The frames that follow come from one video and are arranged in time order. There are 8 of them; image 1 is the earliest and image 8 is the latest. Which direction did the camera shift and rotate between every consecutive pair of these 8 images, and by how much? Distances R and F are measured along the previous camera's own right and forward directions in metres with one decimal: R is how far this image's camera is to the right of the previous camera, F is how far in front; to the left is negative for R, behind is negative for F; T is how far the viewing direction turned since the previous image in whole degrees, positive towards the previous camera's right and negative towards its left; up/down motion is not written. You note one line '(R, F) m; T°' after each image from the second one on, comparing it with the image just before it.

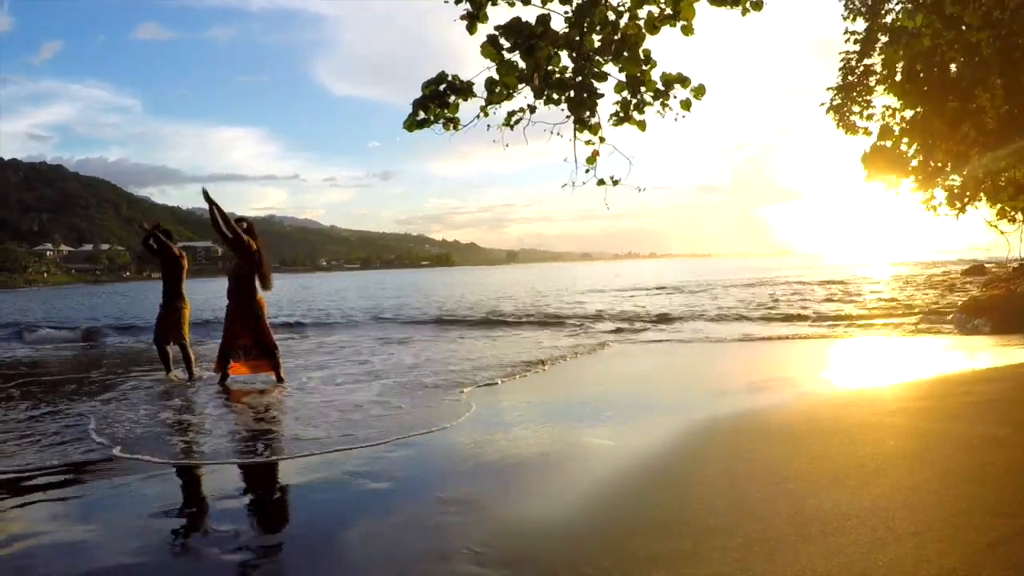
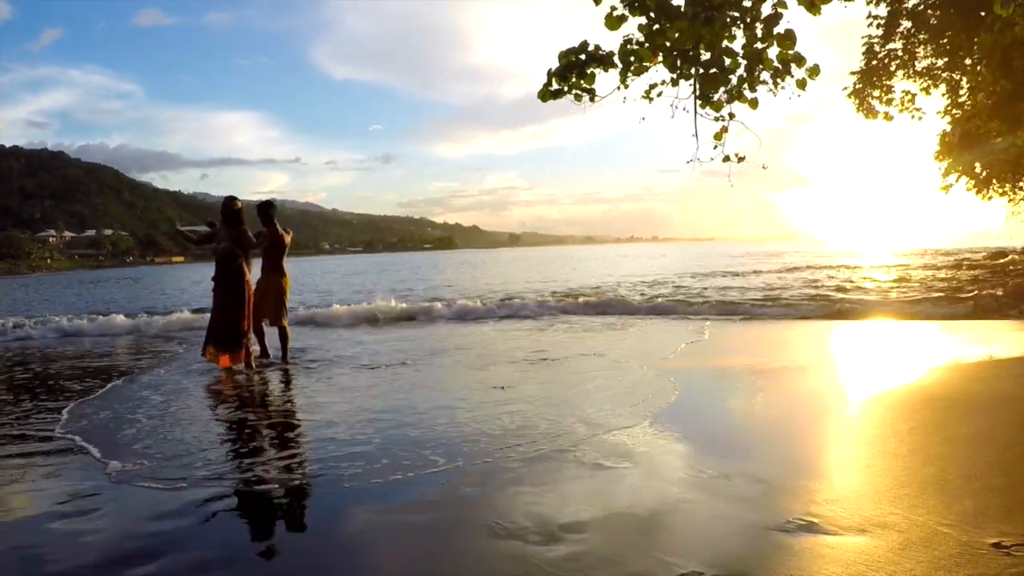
(-0.2, 0.0) m; 0°
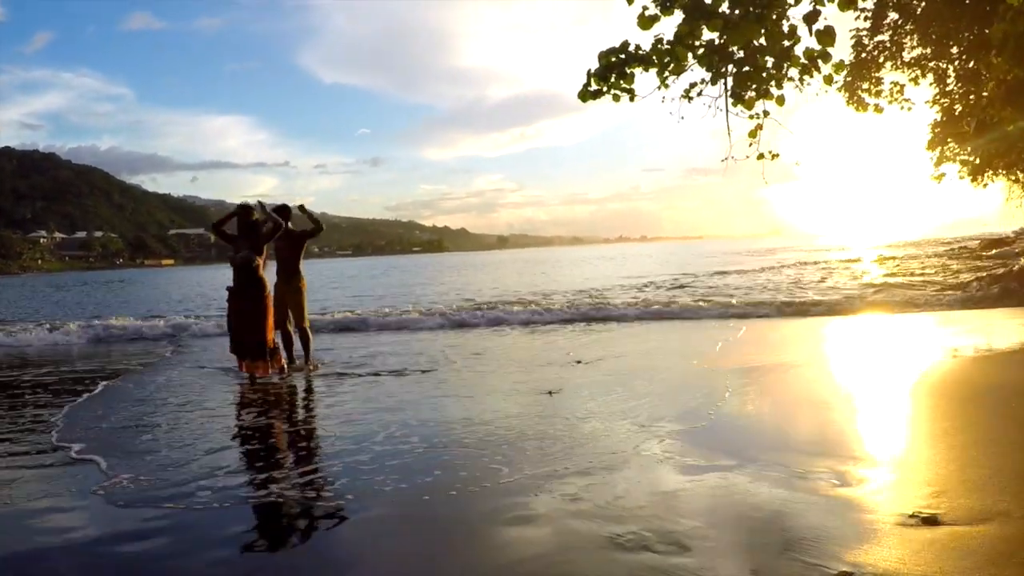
(-0.1, -0.2) m; +1°
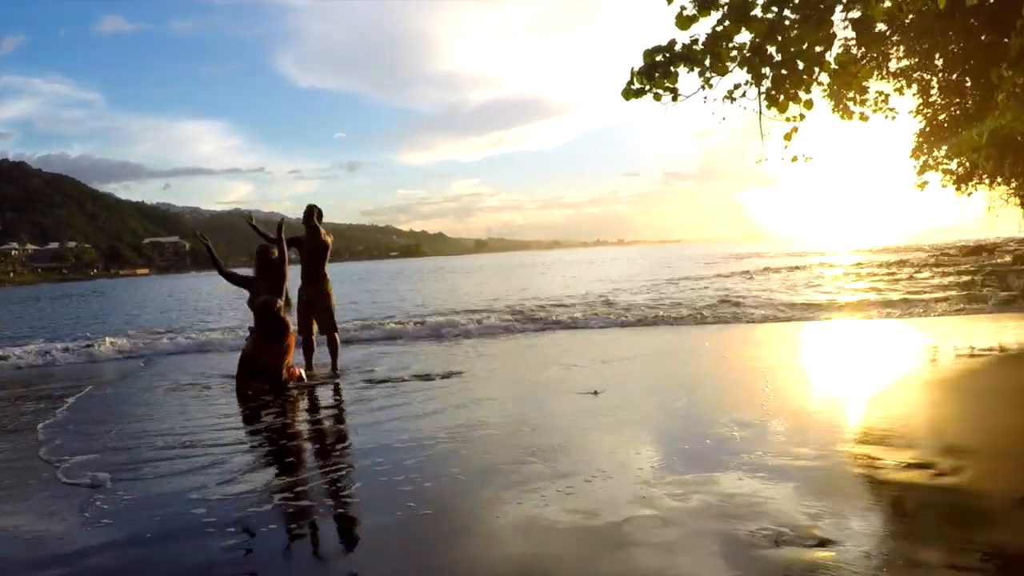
(-0.2, +0.1) m; +2°
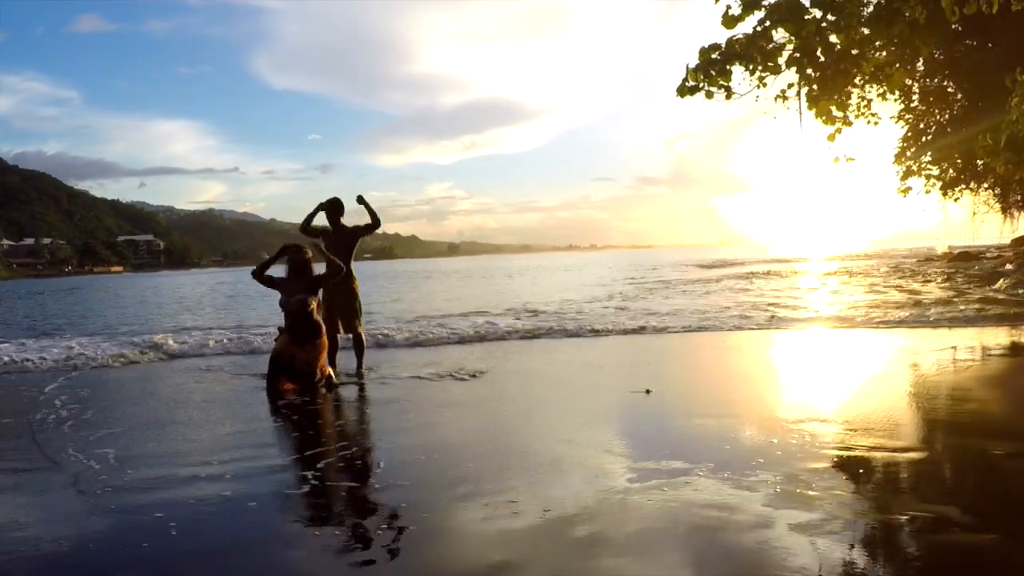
(-0.2, -0.6) m; +2°
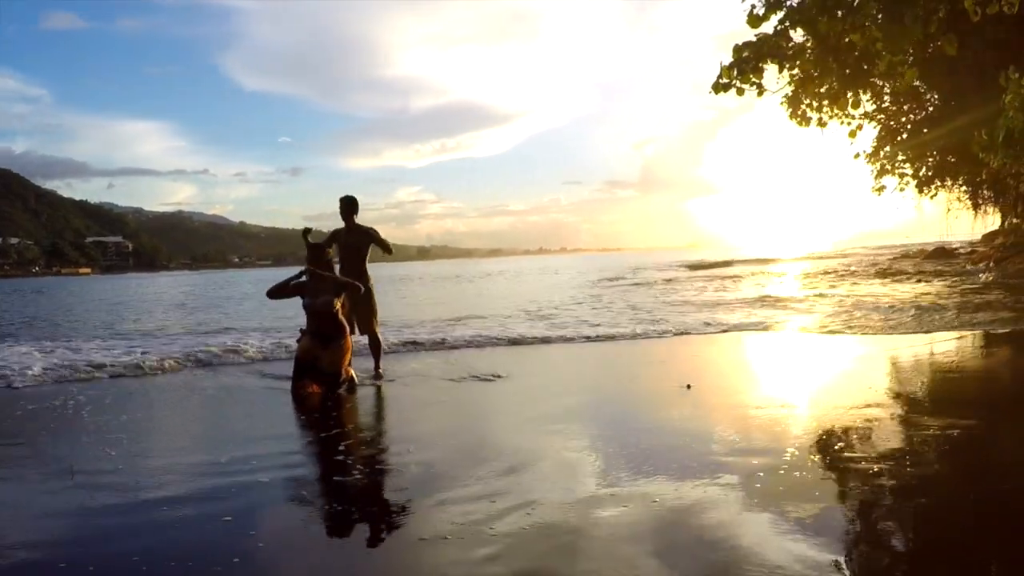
(-0.5, -0.2) m; +3°
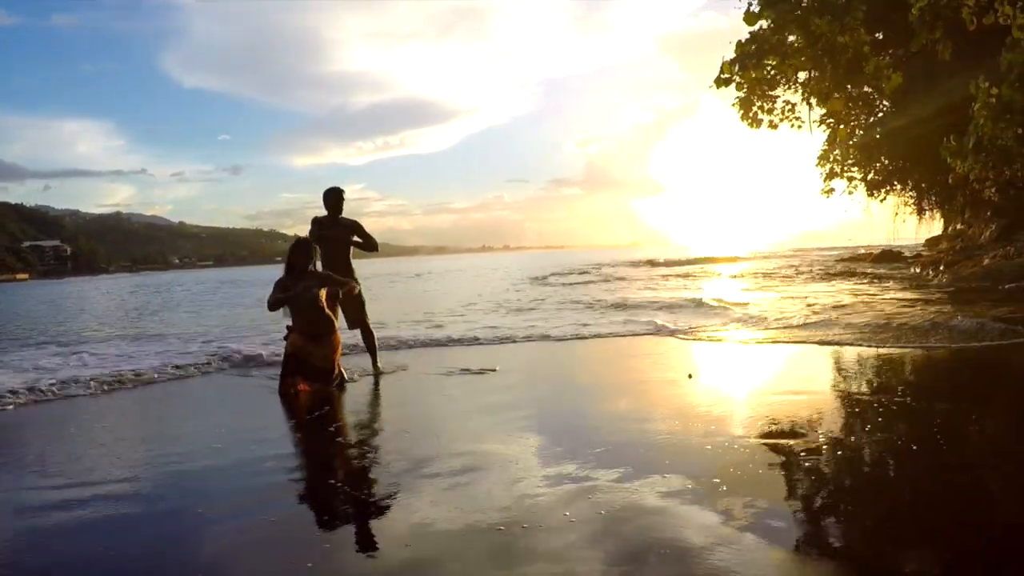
(-0.7, -0.5) m; +5°
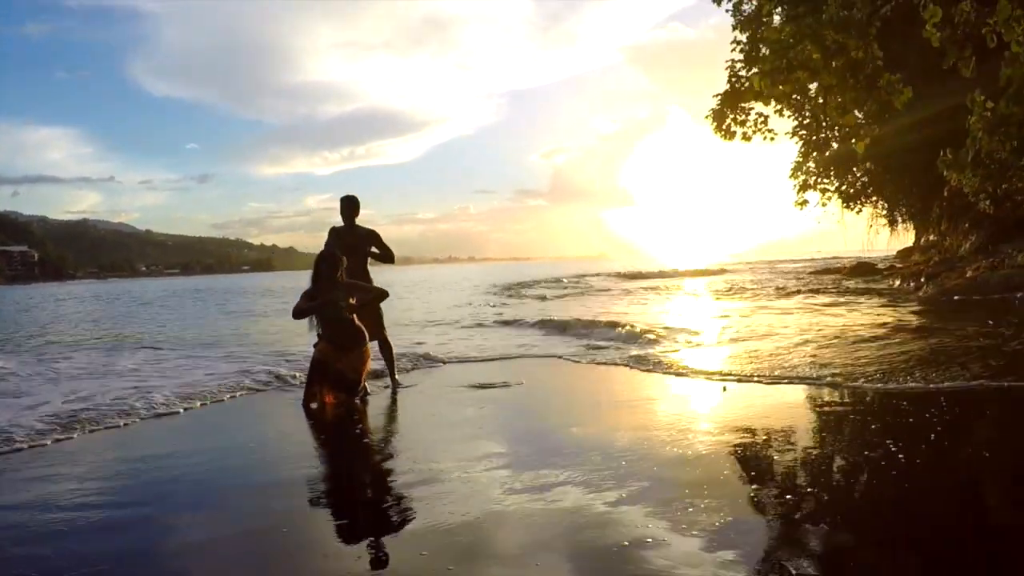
(-0.8, -0.6) m; +3°
